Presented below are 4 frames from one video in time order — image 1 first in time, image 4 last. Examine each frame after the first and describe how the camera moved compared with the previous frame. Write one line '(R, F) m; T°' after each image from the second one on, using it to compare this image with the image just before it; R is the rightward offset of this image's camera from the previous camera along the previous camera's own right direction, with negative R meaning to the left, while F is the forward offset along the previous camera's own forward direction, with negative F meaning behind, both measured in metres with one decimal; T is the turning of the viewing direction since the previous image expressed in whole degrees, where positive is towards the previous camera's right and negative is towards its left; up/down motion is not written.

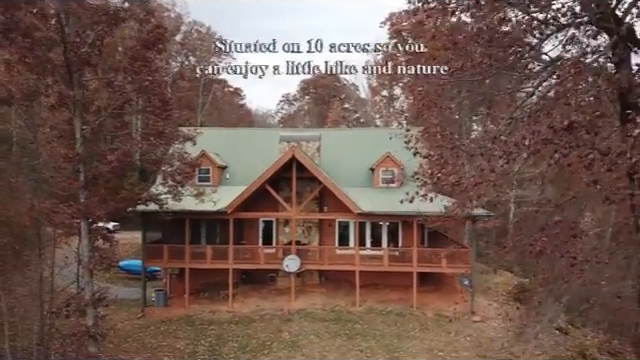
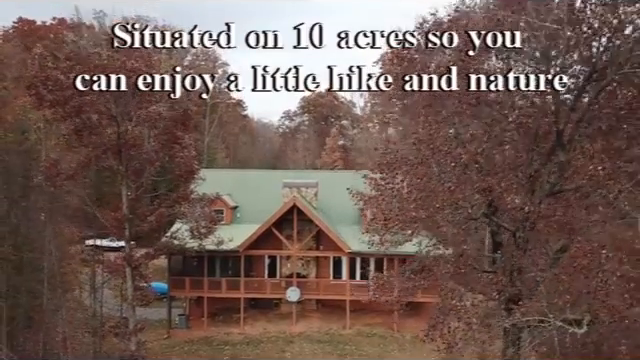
(0.0, -1.4) m; 0°
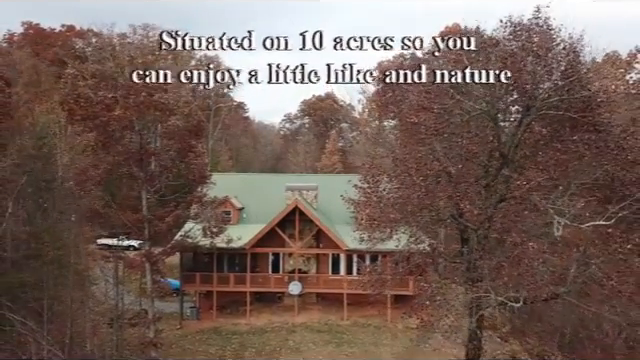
(0.0, -0.8) m; 0°
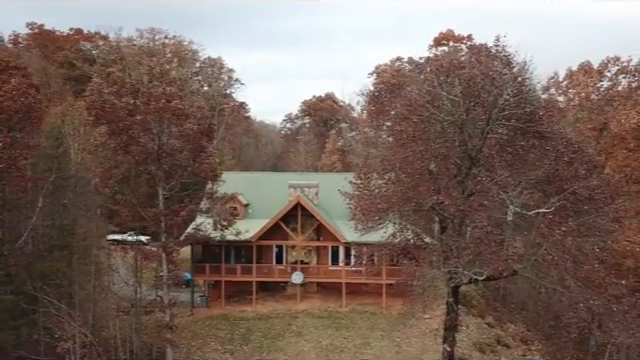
(0.0, -0.7) m; 0°
